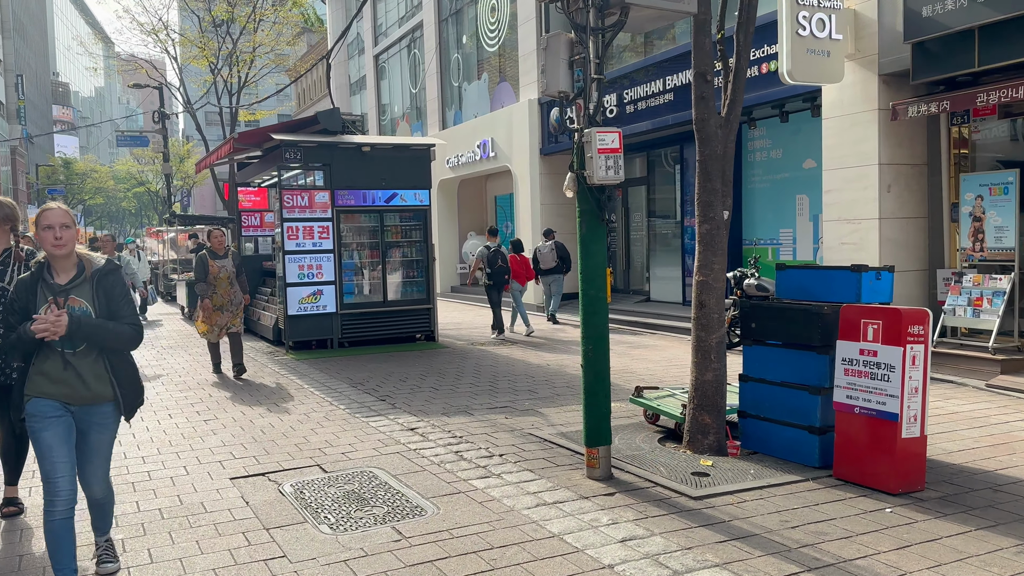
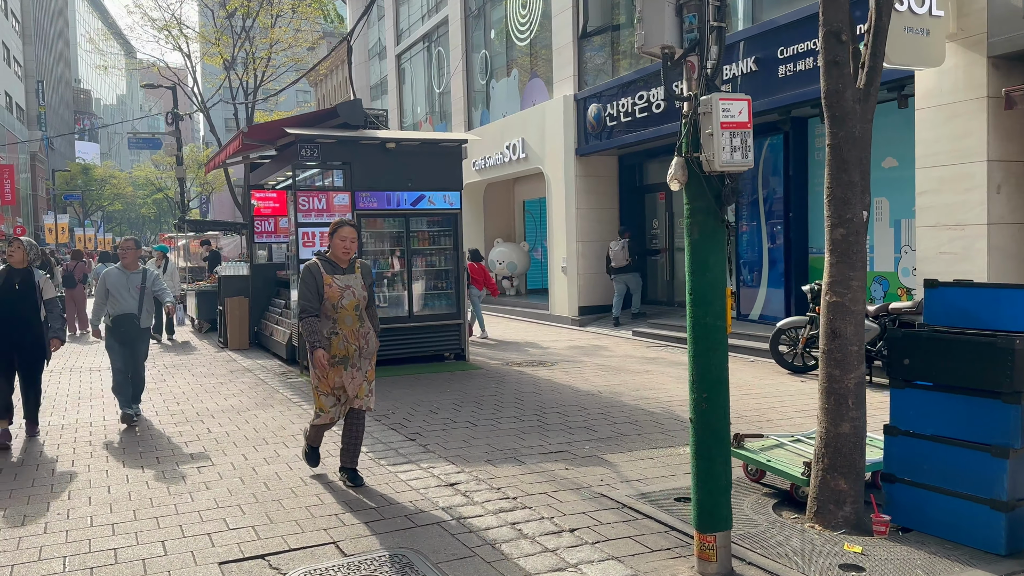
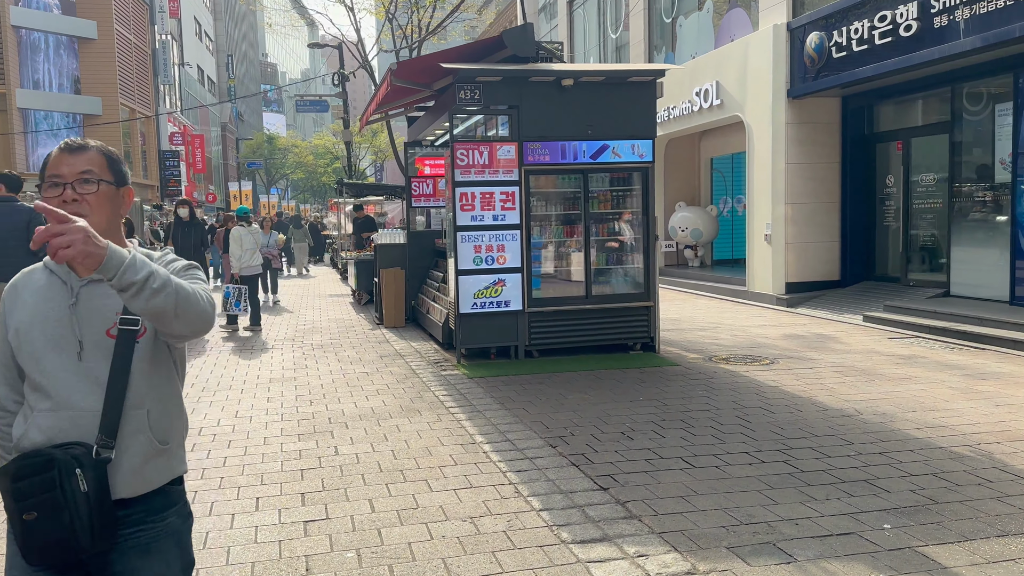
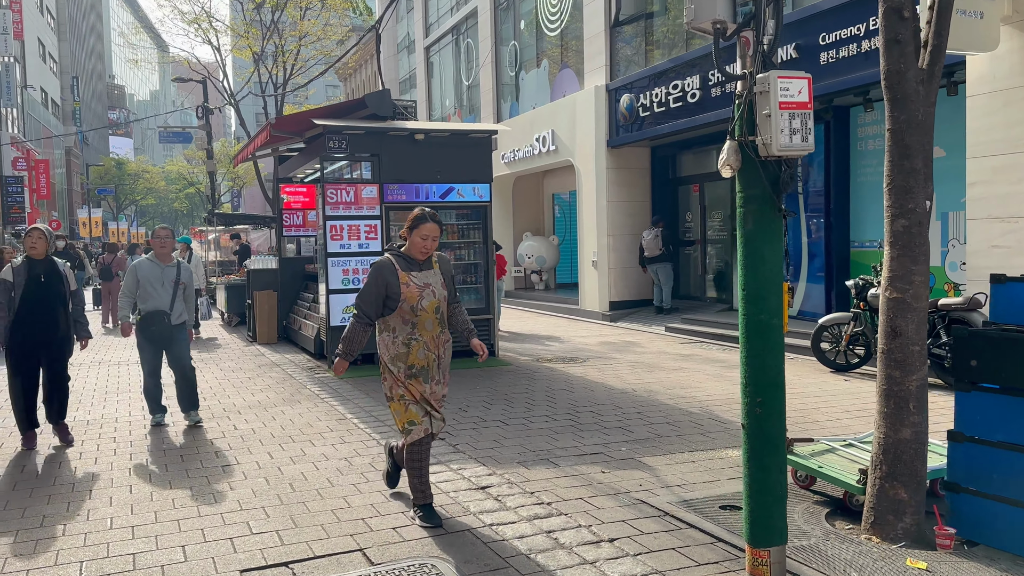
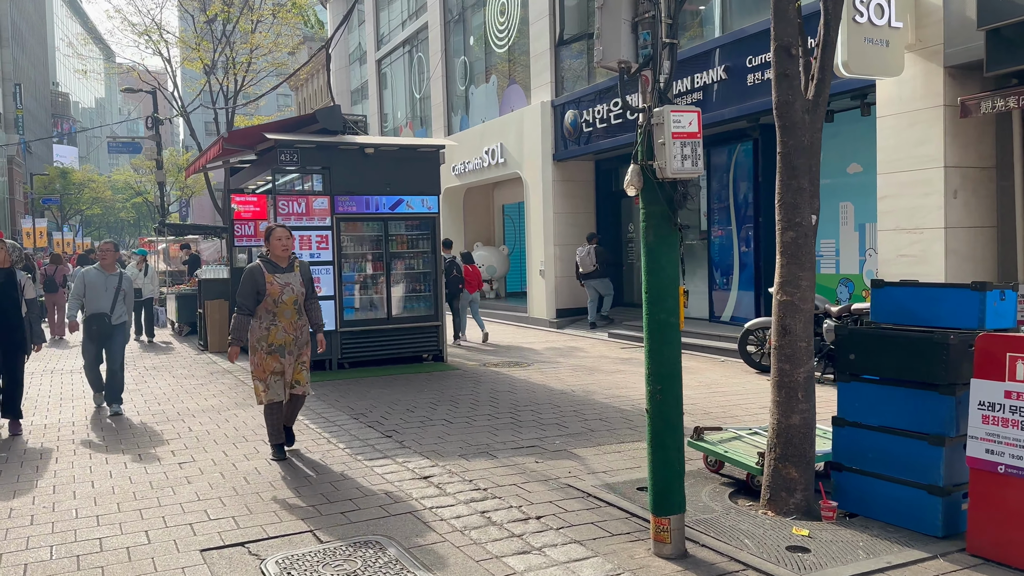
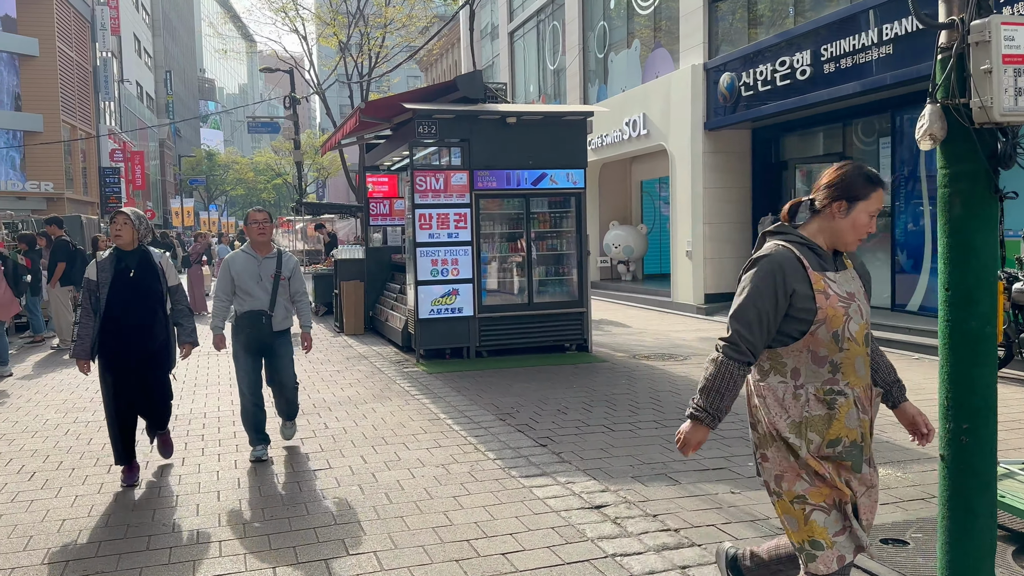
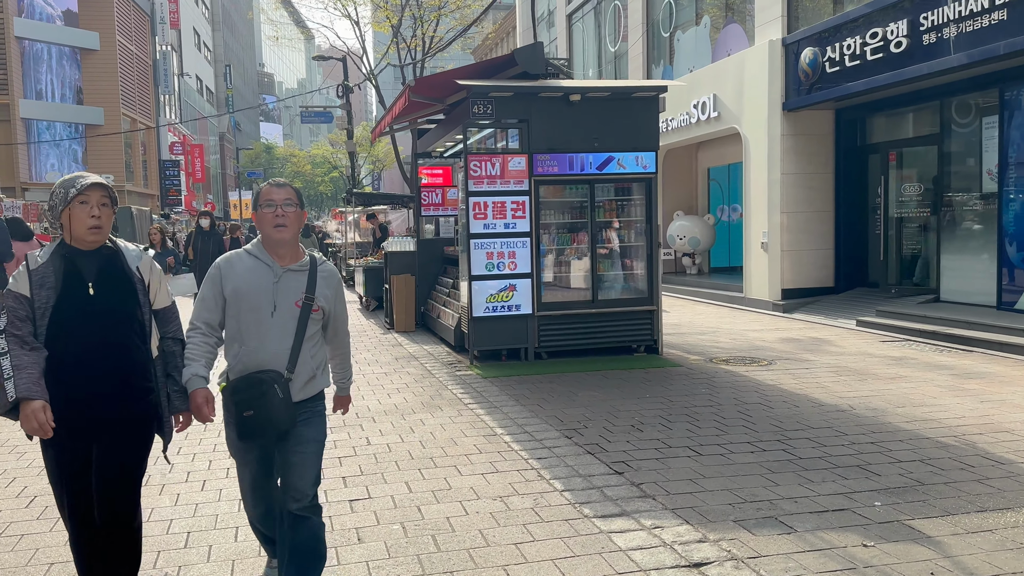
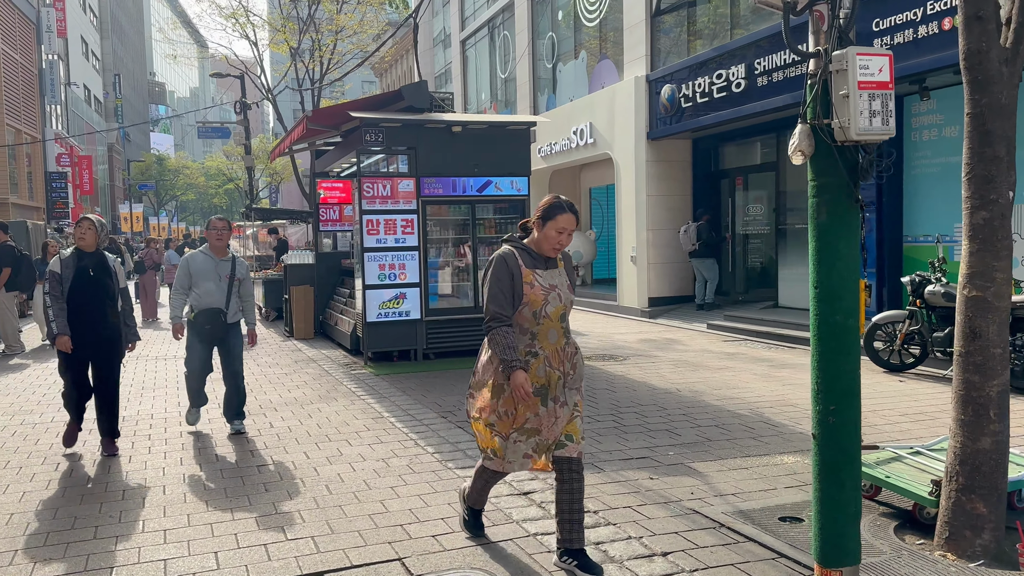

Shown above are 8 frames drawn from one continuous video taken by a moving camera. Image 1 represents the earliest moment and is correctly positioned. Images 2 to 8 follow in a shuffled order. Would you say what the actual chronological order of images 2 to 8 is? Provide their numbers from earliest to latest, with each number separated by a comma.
5, 2, 4, 8, 6, 7, 3
